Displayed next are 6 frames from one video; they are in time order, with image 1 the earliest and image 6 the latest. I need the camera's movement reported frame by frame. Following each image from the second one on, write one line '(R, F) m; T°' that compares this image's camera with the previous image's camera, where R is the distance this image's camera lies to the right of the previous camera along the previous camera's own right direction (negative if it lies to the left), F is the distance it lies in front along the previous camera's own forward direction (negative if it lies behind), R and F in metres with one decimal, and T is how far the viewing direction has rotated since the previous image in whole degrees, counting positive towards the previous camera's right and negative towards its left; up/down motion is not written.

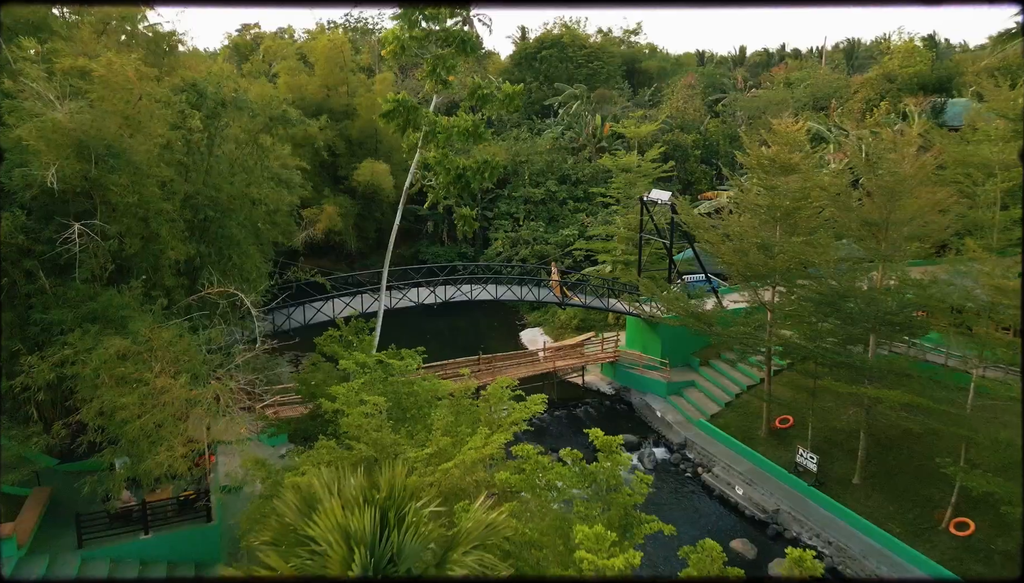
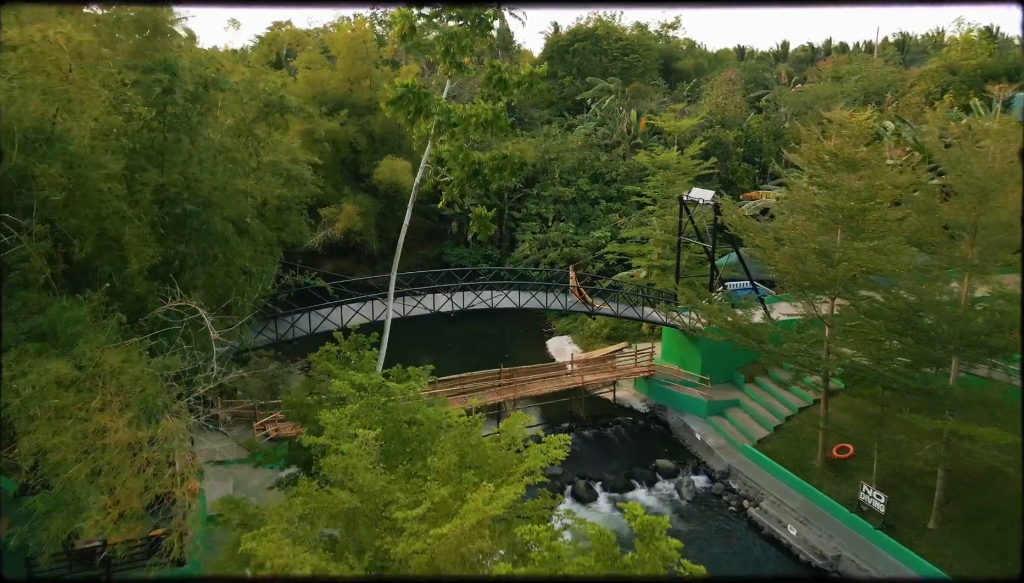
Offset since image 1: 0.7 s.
(+0.1, +1.4) m; -3°
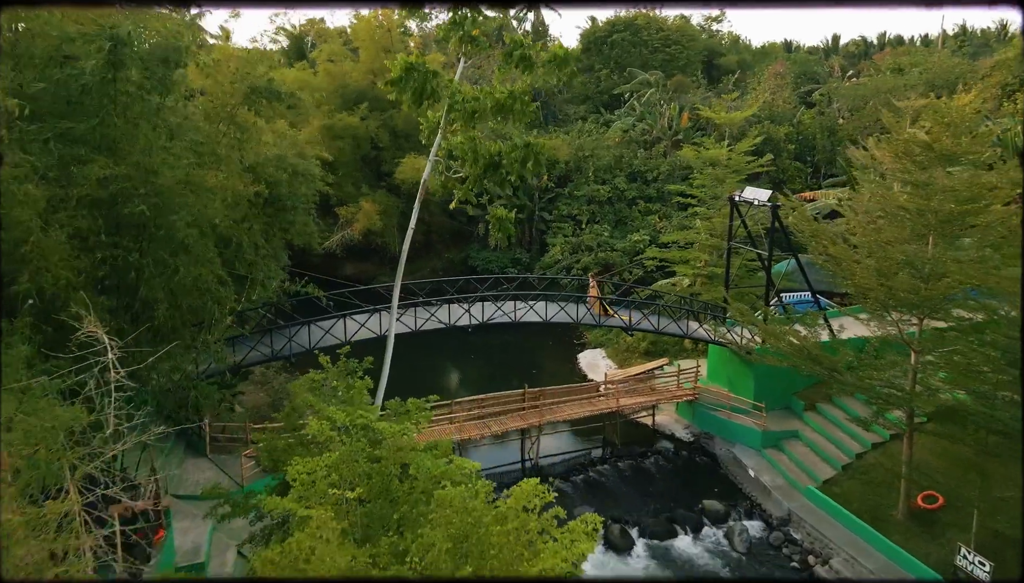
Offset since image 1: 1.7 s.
(+0.1, +1.7) m; -3°
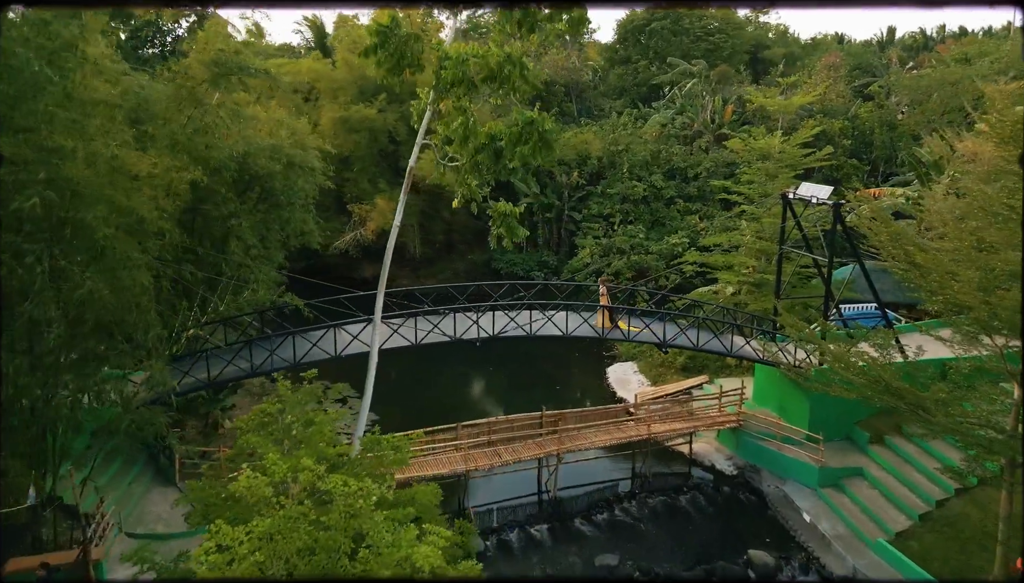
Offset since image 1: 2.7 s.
(+0.3, +1.6) m; -3°
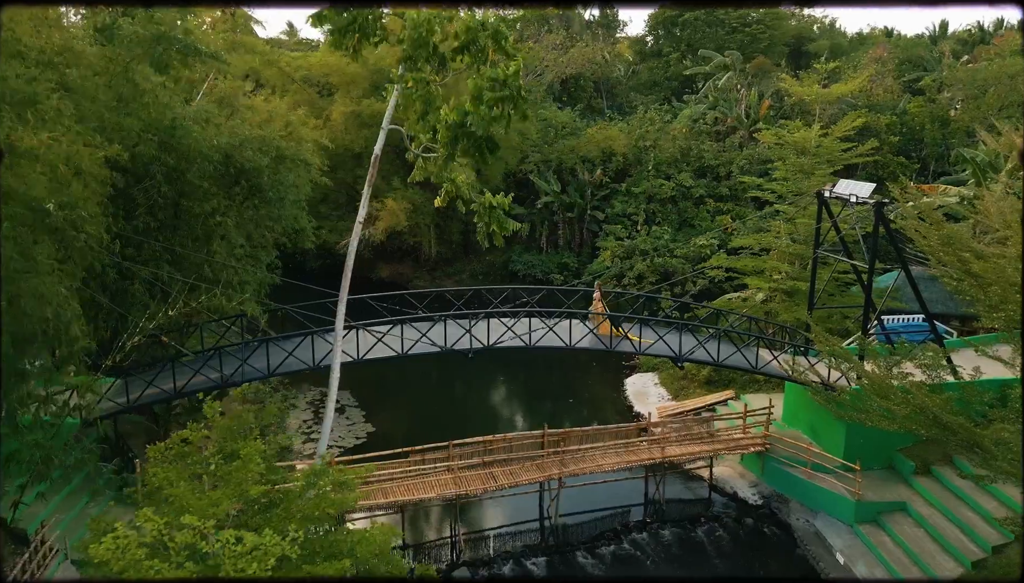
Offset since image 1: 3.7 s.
(+0.6, +1.0) m; -3°
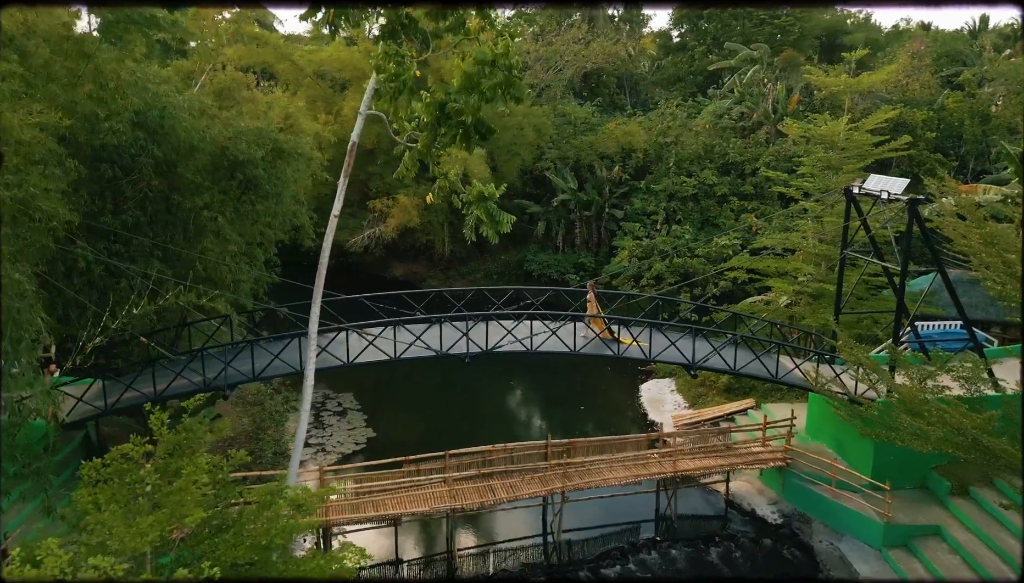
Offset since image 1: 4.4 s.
(+0.3, +0.6) m; -2°
